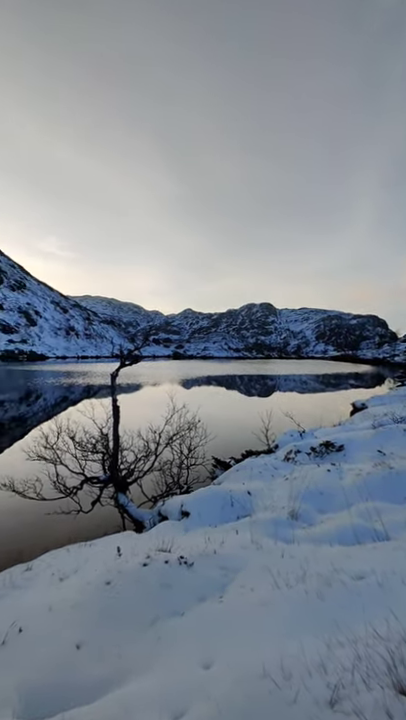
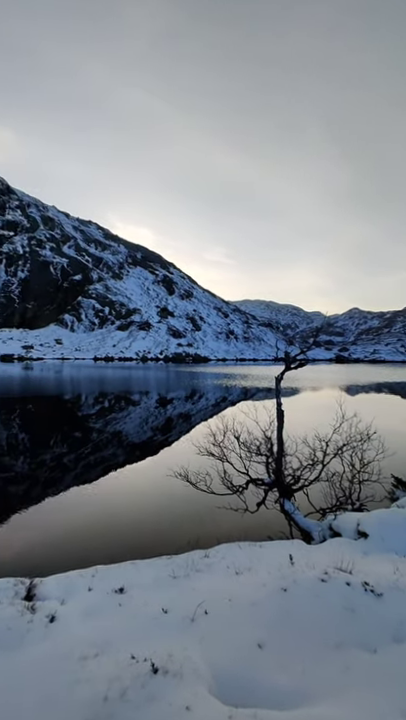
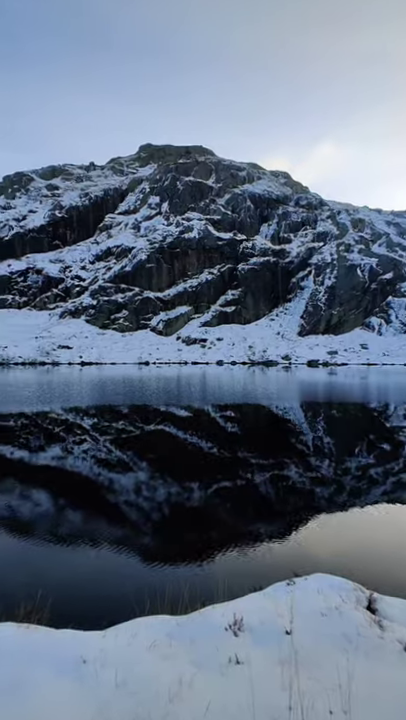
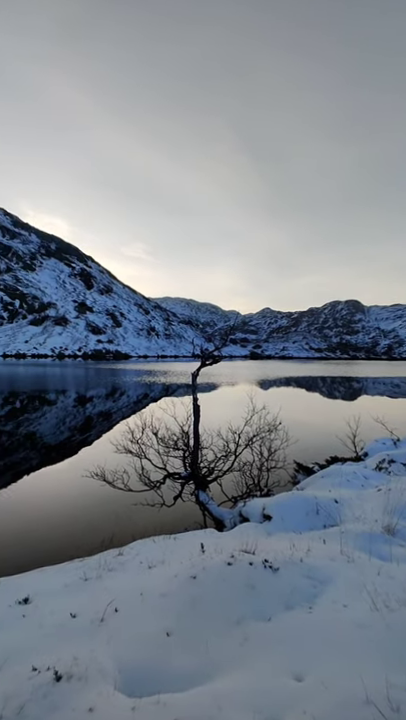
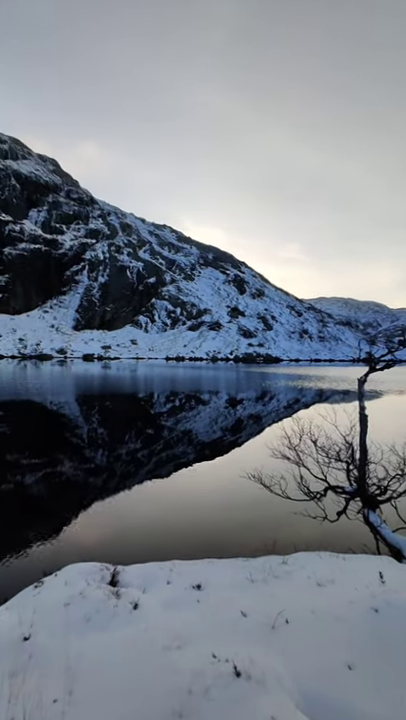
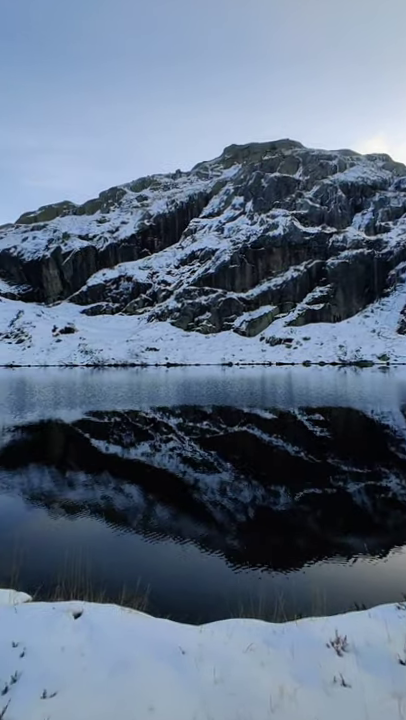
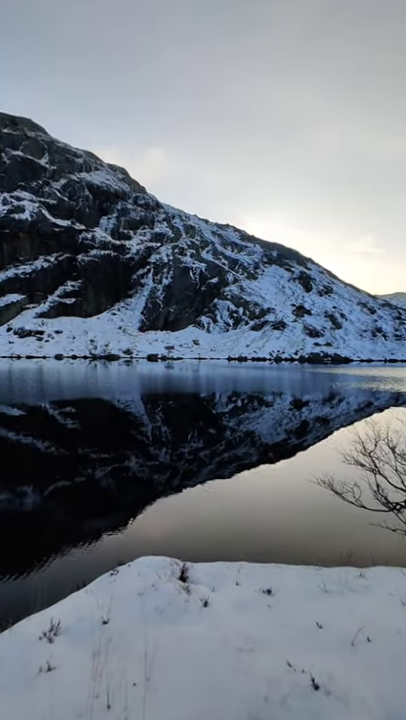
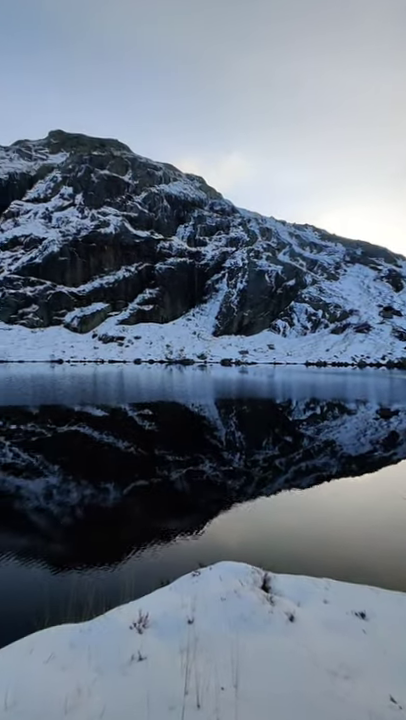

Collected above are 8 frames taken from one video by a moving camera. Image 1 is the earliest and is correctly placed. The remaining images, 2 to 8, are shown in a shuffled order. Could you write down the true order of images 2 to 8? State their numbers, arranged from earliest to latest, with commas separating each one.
4, 2, 5, 7, 8, 3, 6
